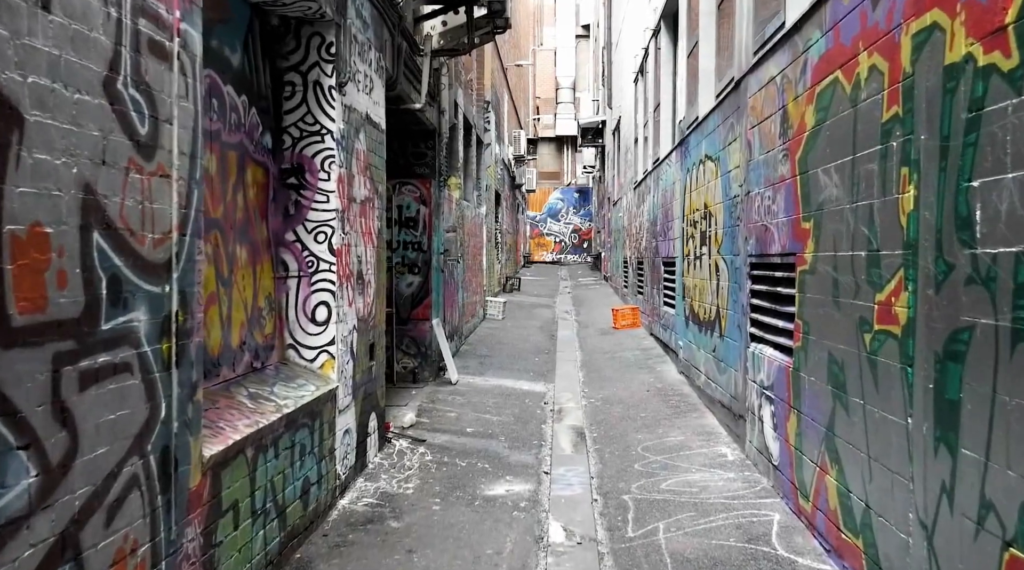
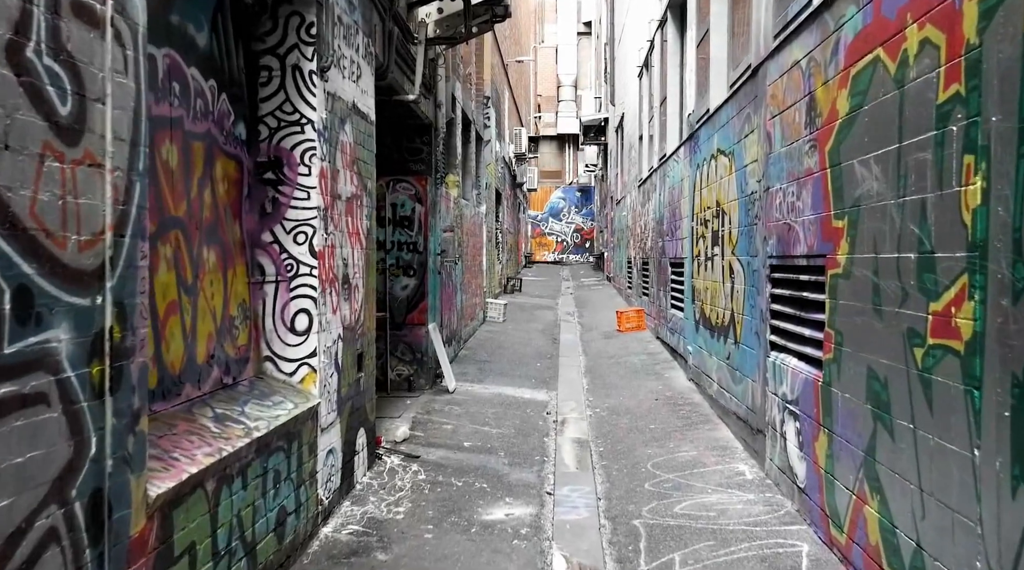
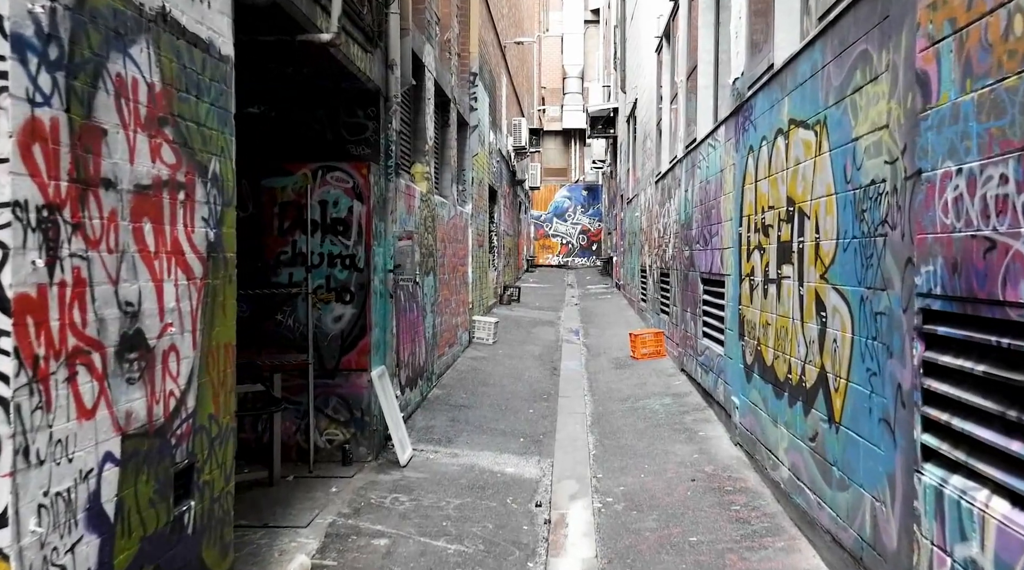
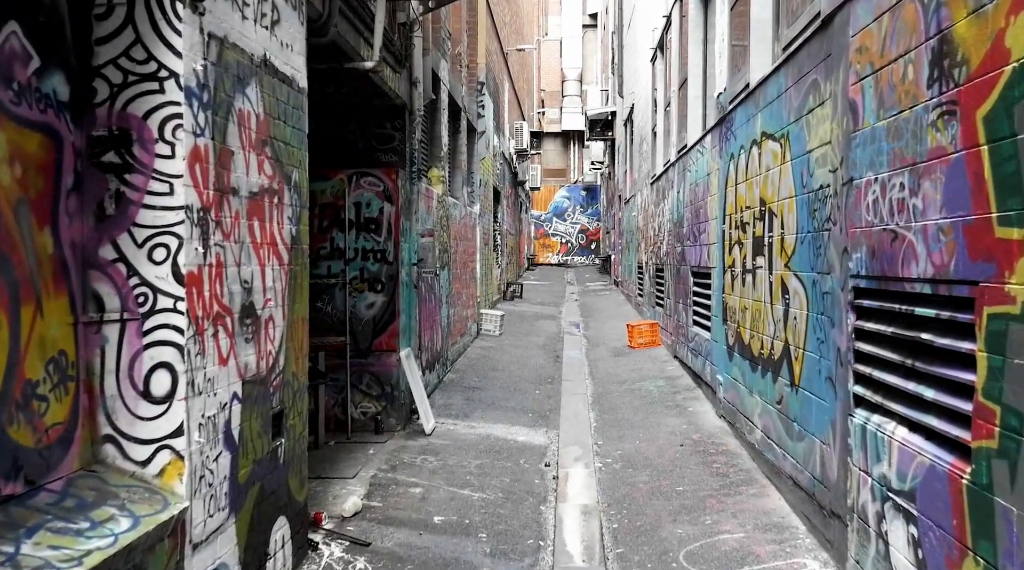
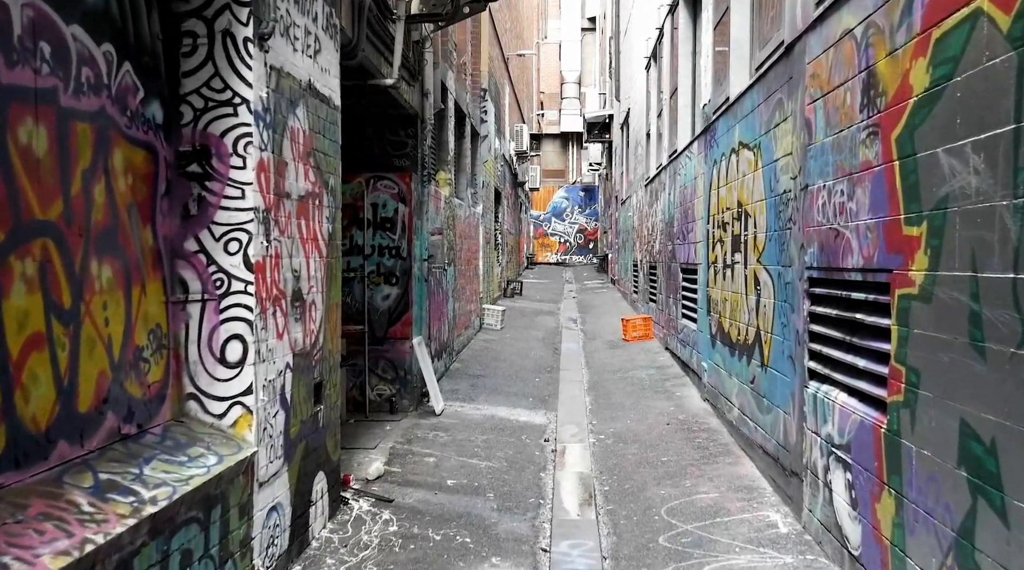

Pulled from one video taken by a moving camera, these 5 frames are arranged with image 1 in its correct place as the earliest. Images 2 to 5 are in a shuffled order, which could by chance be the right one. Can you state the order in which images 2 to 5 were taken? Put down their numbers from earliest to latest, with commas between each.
2, 5, 4, 3
